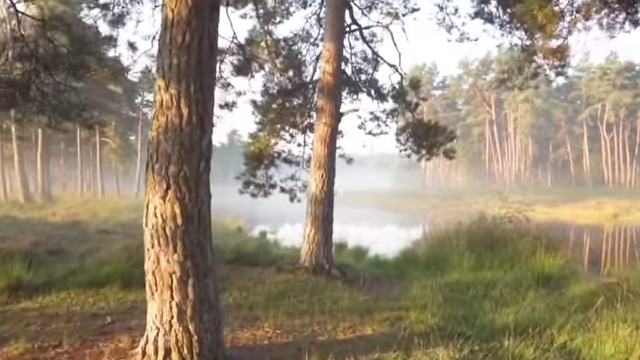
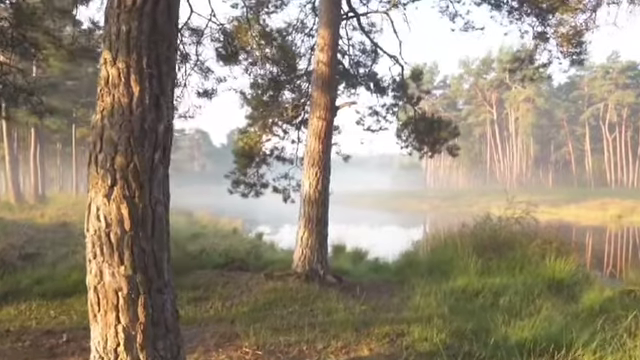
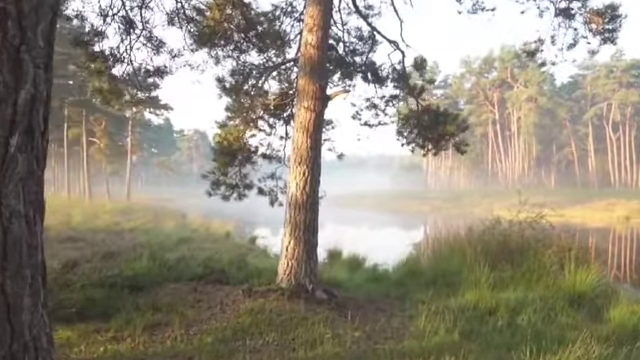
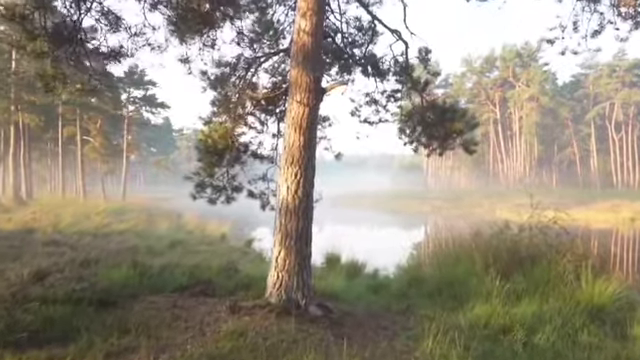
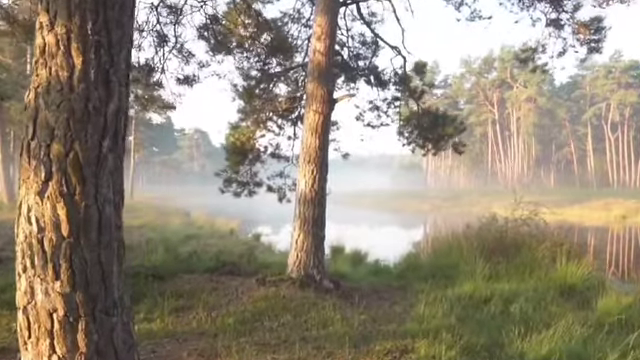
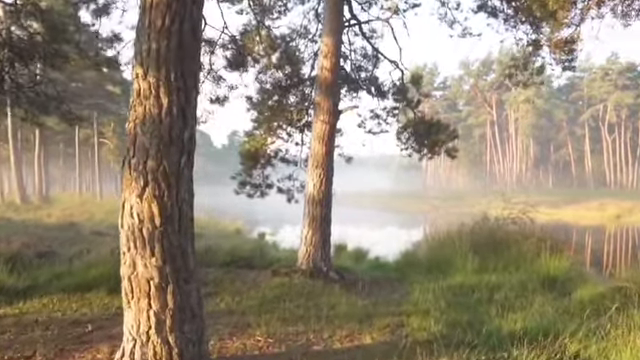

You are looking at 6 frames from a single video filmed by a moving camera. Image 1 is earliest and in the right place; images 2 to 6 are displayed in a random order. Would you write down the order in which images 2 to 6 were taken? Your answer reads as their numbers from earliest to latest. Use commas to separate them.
6, 2, 5, 3, 4
